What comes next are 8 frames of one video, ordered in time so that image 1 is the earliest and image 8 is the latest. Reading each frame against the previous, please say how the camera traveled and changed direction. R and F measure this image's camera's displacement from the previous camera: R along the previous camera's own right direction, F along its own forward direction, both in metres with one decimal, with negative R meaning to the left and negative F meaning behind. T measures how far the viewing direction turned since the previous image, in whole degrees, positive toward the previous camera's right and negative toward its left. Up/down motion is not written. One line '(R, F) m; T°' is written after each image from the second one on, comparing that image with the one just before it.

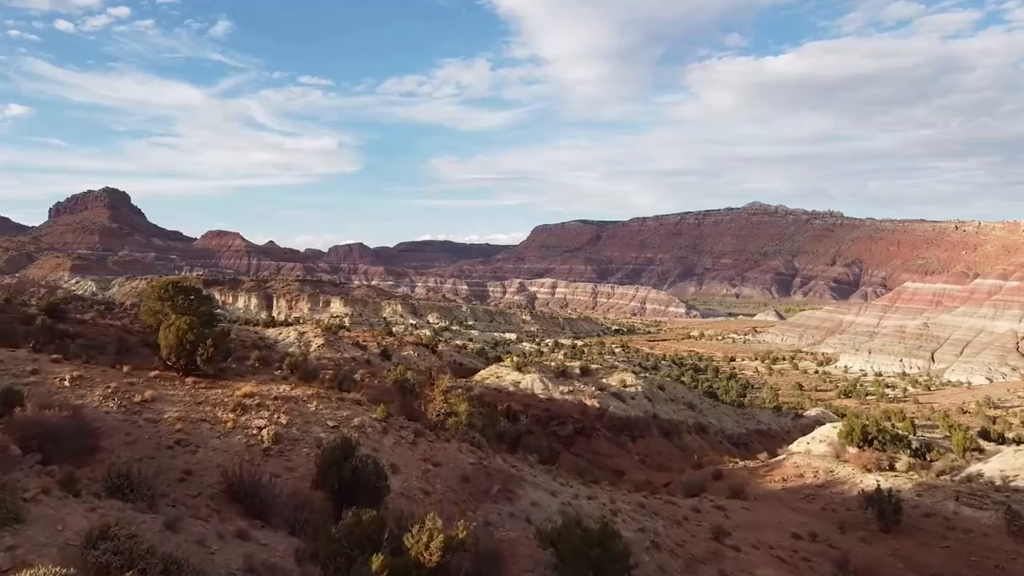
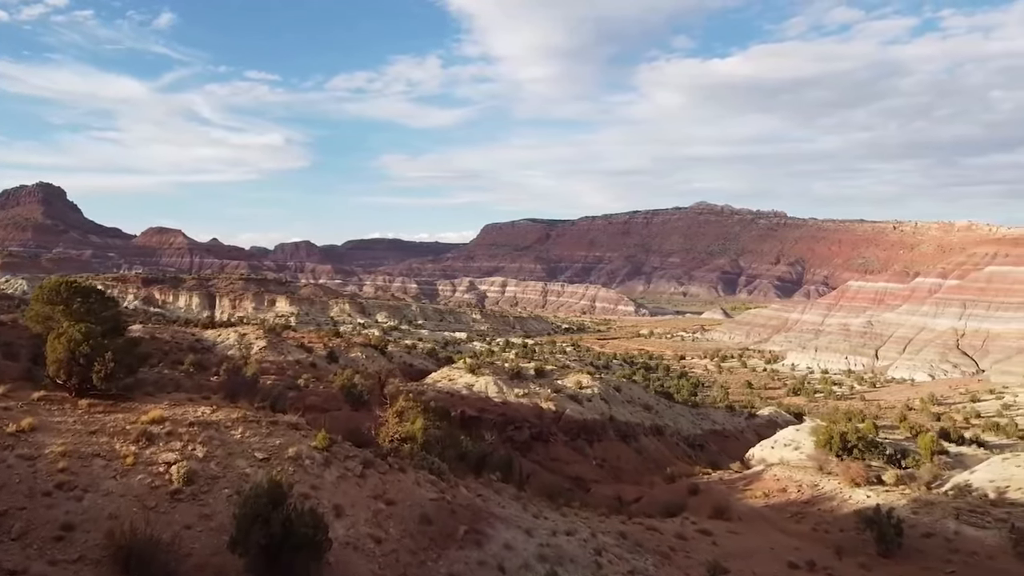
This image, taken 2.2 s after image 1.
(-0.2, +1.5) m; +4°
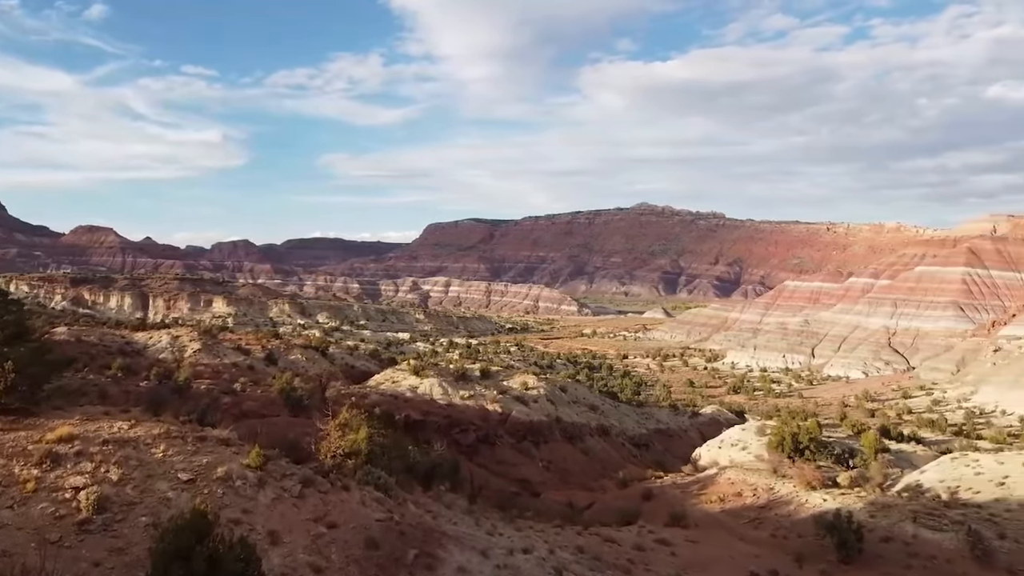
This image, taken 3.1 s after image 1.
(-0.1, +0.7) m; +5°
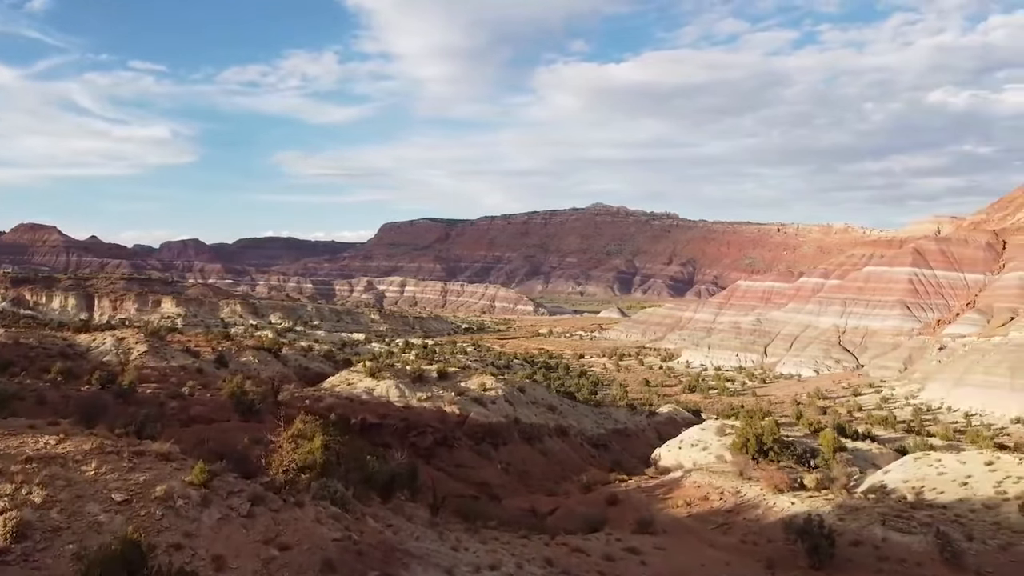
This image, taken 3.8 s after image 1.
(-0.1, +0.5) m; +4°
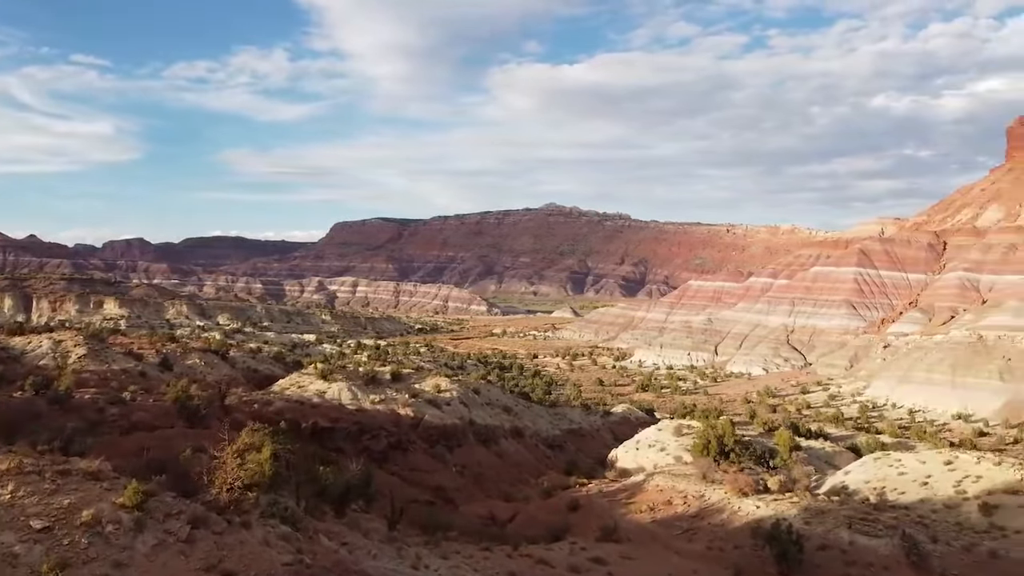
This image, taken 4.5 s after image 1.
(-0.1, +0.5) m; +4°
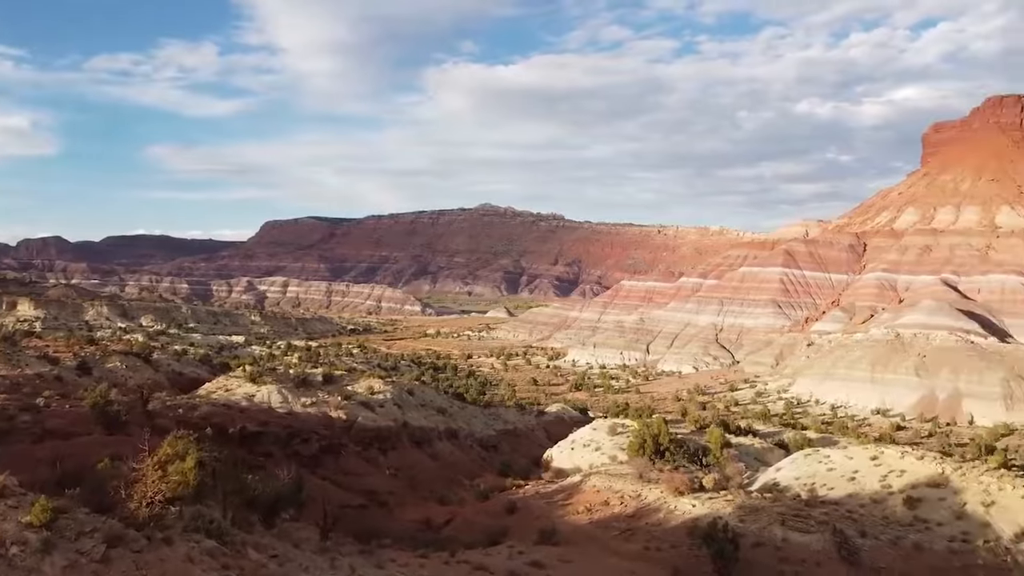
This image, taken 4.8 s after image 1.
(0.0, +0.4) m; +6°
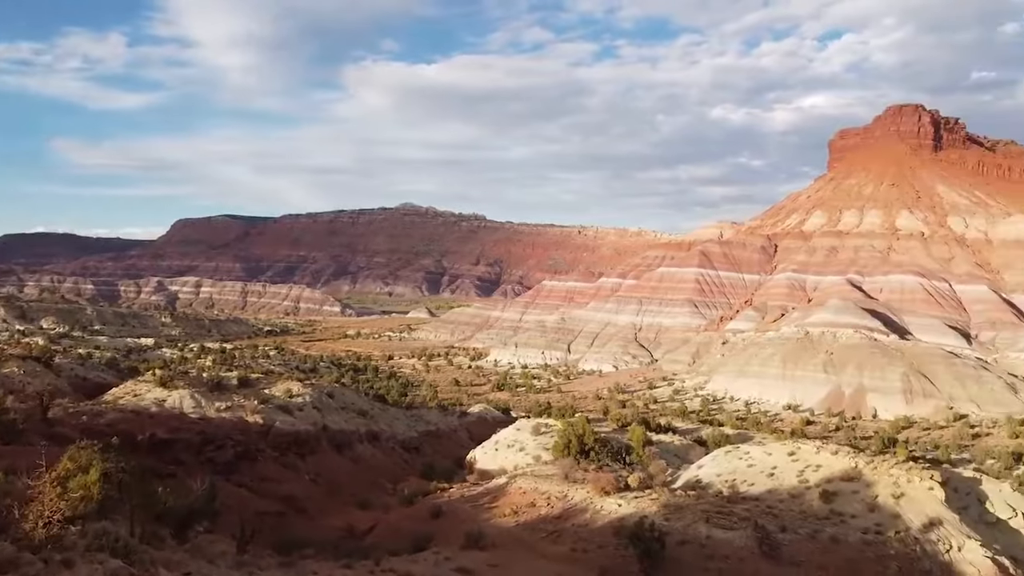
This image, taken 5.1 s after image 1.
(-0.1, +0.3) m; +7°
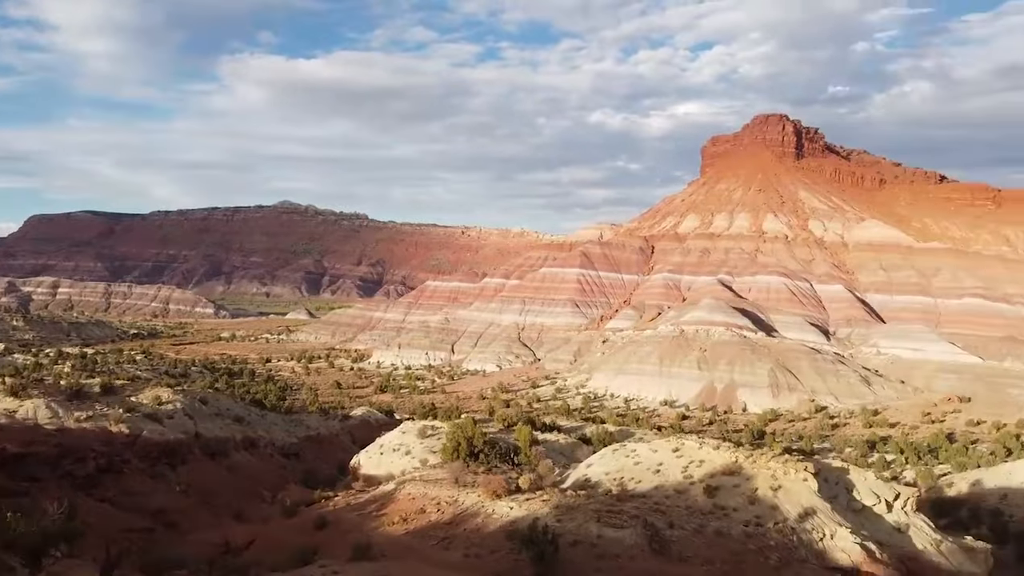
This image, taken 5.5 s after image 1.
(0.0, +0.4) m; +10°
